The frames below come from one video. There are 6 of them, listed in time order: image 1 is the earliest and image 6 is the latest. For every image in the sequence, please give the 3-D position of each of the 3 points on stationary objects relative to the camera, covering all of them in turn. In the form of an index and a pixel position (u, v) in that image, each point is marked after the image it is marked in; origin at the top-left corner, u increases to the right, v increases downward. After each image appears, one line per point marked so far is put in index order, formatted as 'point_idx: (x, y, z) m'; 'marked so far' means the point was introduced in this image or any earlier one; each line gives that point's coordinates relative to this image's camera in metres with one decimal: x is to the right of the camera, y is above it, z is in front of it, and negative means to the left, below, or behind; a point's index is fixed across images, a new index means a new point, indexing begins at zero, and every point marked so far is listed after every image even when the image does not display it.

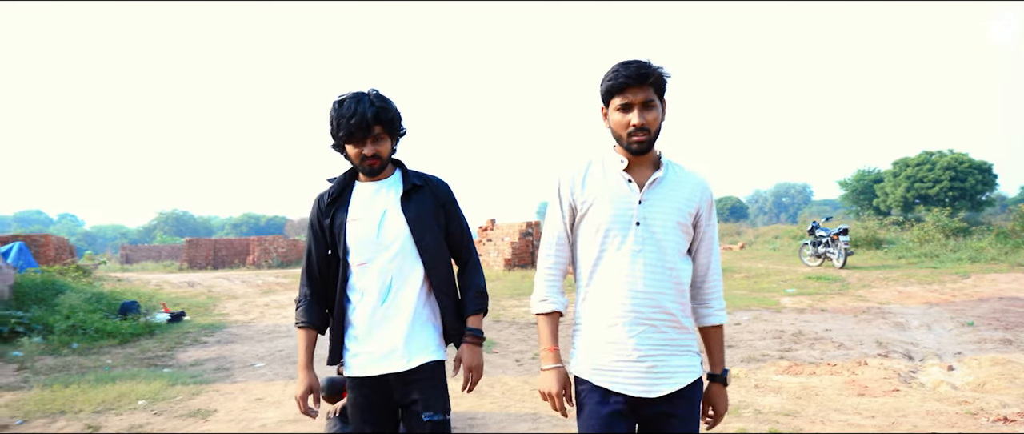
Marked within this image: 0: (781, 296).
0: (+4.0, -1.2, +9.9) m
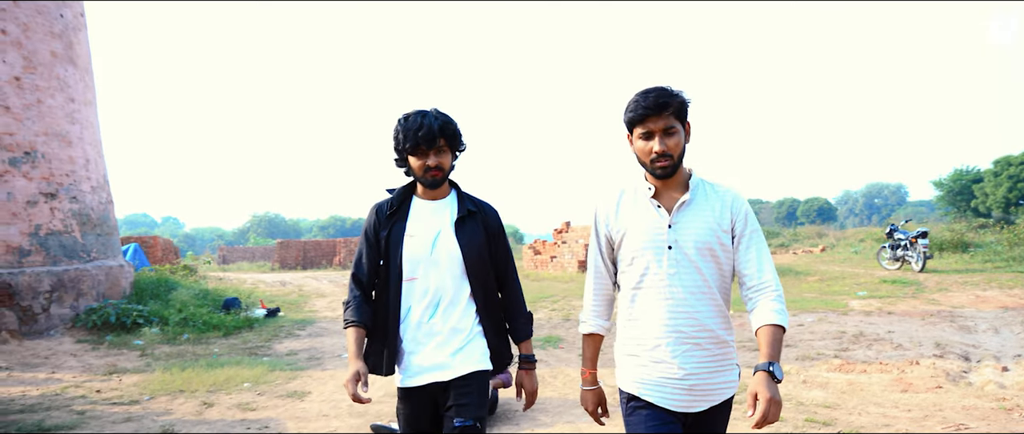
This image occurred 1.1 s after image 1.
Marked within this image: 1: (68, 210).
0: (+5.0, -1.2, +9.8) m
1: (-6.3, +0.1, +9.5) m
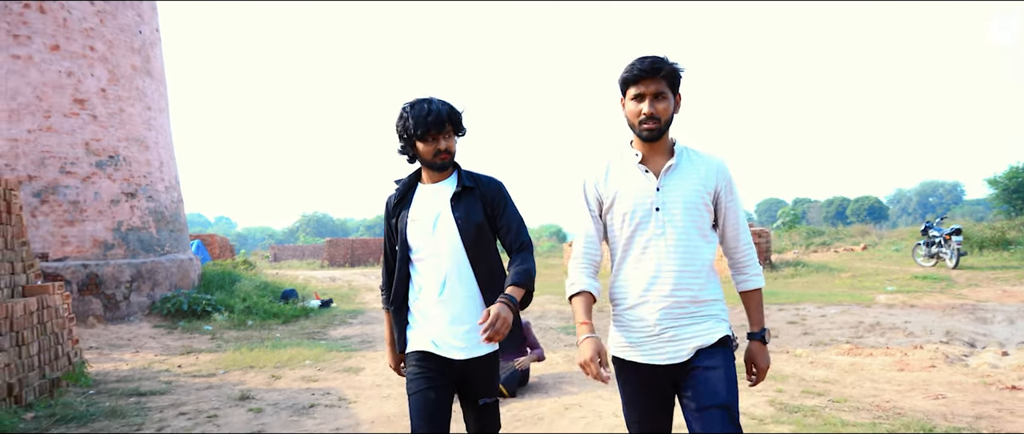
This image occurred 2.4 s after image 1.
0: (+5.5, -1.1, +10.1) m
1: (-5.8, +0.1, +10.5) m
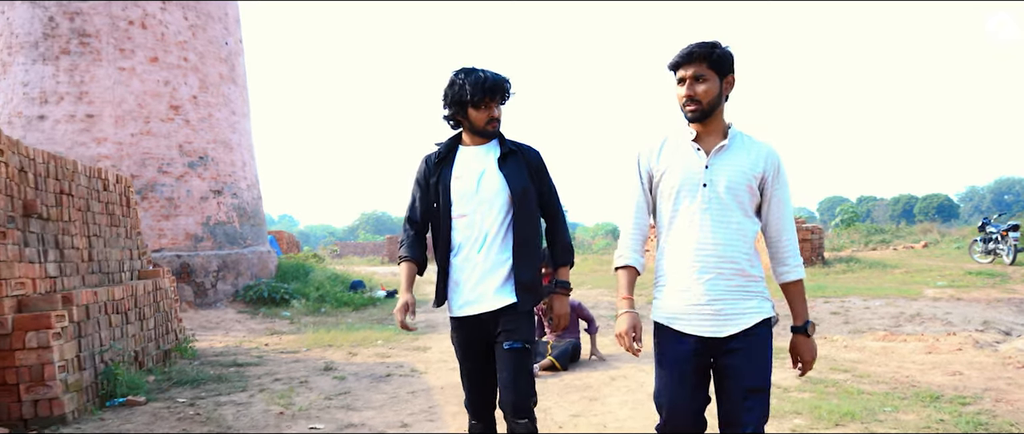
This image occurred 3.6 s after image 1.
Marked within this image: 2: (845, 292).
0: (+6.4, -1.1, +10.2) m
1: (-4.9, +0.2, +11.5) m
2: (+5.0, -1.1, +9.9) m
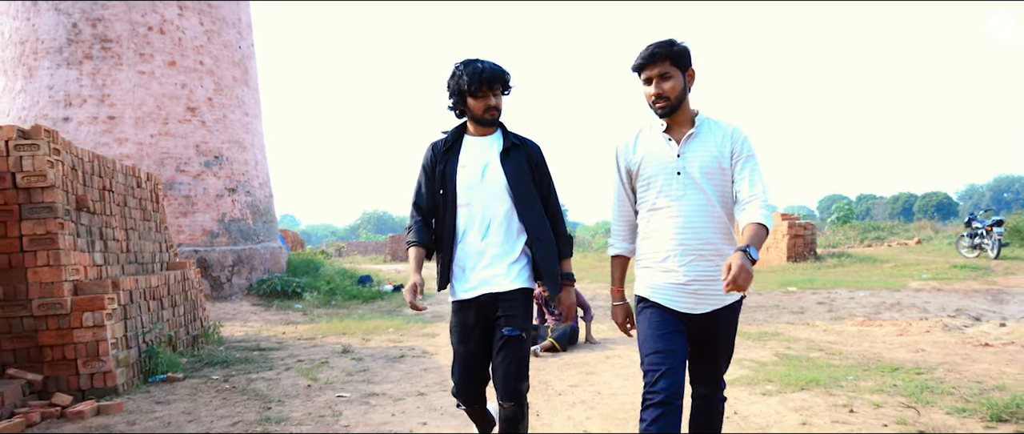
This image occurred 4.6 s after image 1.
0: (+6.4, -1.0, +10.6) m
1: (-4.8, +0.3, +12.0) m
2: (+5.0, -1.1, +10.4) m
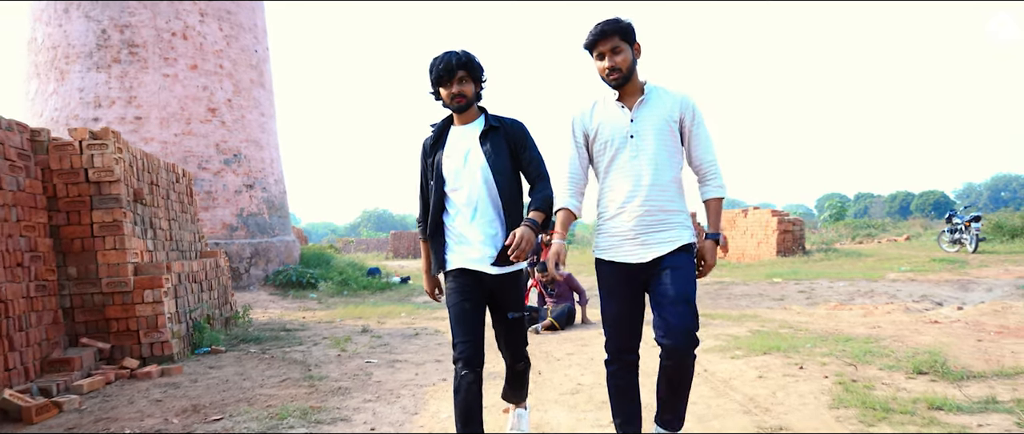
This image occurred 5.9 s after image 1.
0: (+6.4, -0.9, +11.3) m
1: (-4.8, +0.4, +12.7) m
2: (+5.1, -1.0, +11.1) m
